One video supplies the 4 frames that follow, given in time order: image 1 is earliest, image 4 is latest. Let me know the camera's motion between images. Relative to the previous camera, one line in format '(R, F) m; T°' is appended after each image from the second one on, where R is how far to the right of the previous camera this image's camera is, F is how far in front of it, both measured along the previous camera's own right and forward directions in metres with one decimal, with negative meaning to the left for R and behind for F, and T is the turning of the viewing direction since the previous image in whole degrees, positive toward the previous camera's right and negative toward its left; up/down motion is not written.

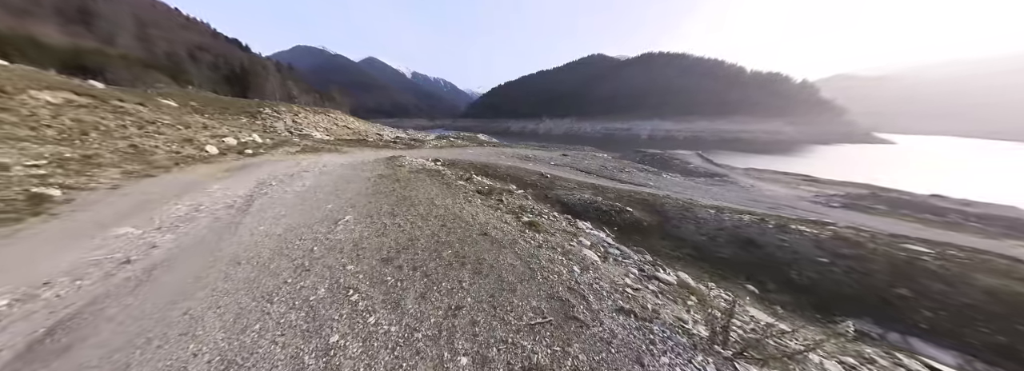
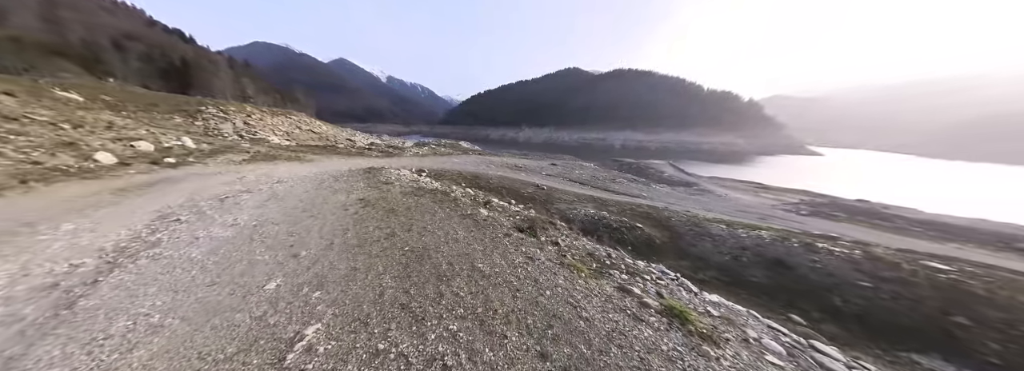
(-1.7, +2.1) m; +6°
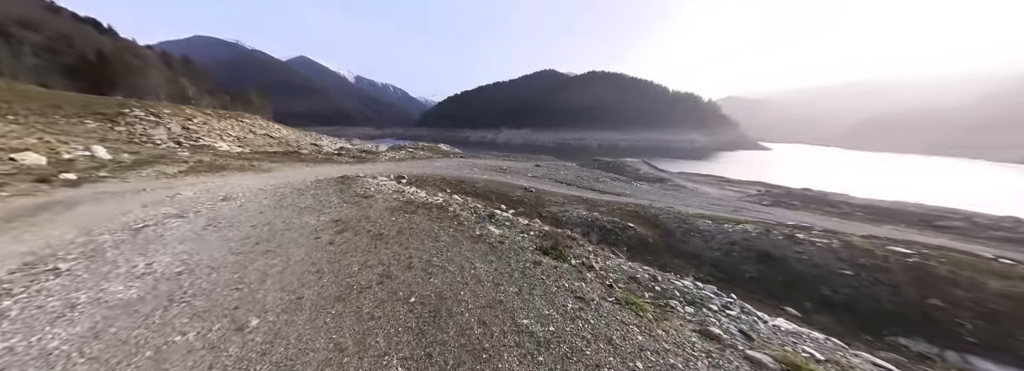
(-0.7, +0.8) m; +5°
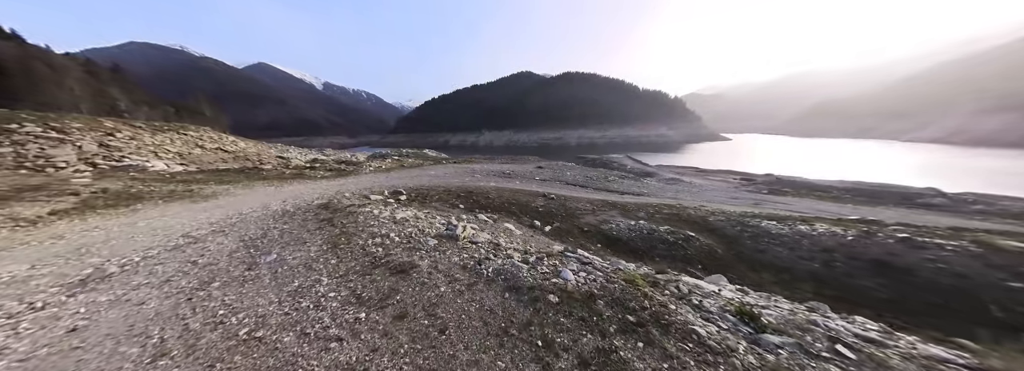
(-3.4, +3.6) m; +4°
